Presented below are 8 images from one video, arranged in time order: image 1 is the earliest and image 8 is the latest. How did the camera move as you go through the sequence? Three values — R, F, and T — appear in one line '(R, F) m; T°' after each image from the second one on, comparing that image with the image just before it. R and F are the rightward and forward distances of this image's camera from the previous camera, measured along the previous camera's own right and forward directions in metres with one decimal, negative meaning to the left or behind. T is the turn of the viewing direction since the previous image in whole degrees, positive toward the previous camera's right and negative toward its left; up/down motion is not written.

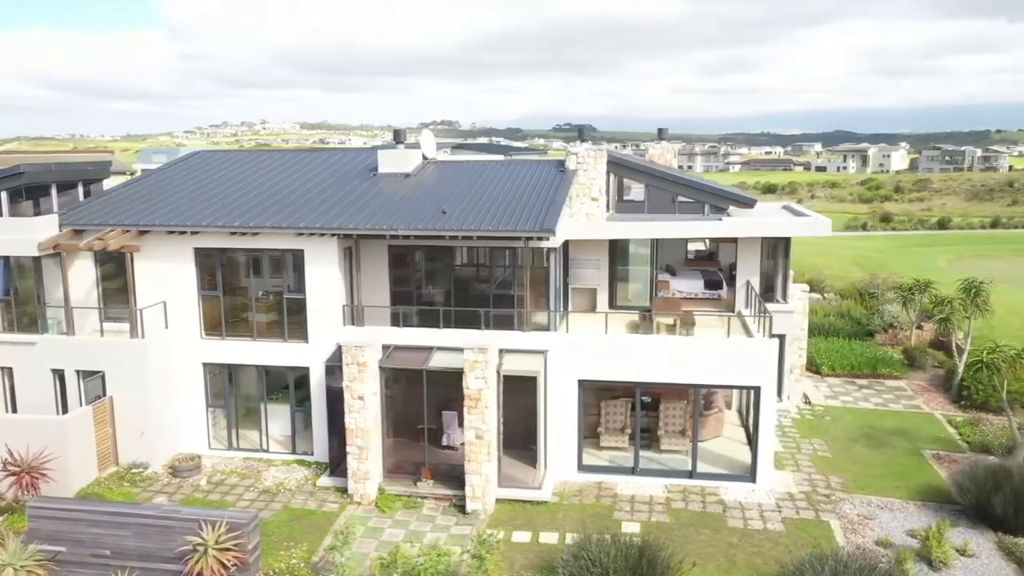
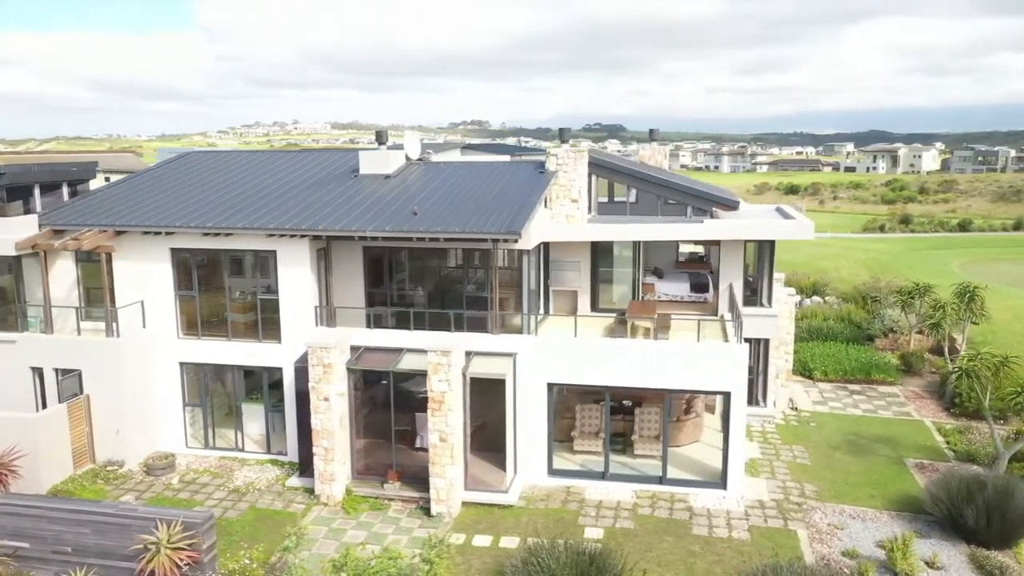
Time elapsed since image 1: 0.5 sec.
(+1.2, +0.1) m; -2°
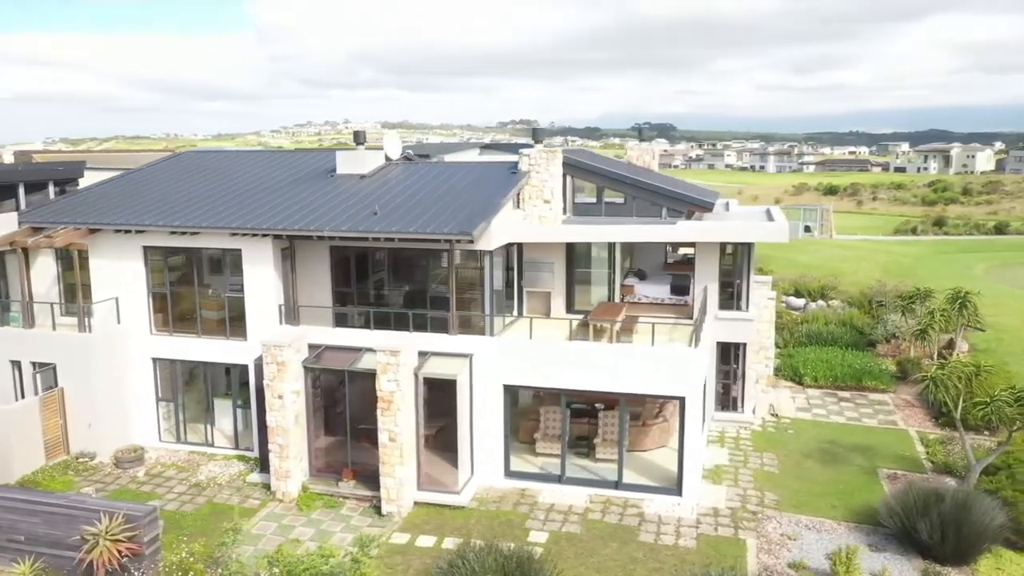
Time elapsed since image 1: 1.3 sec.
(+1.8, +0.1) m; -3°
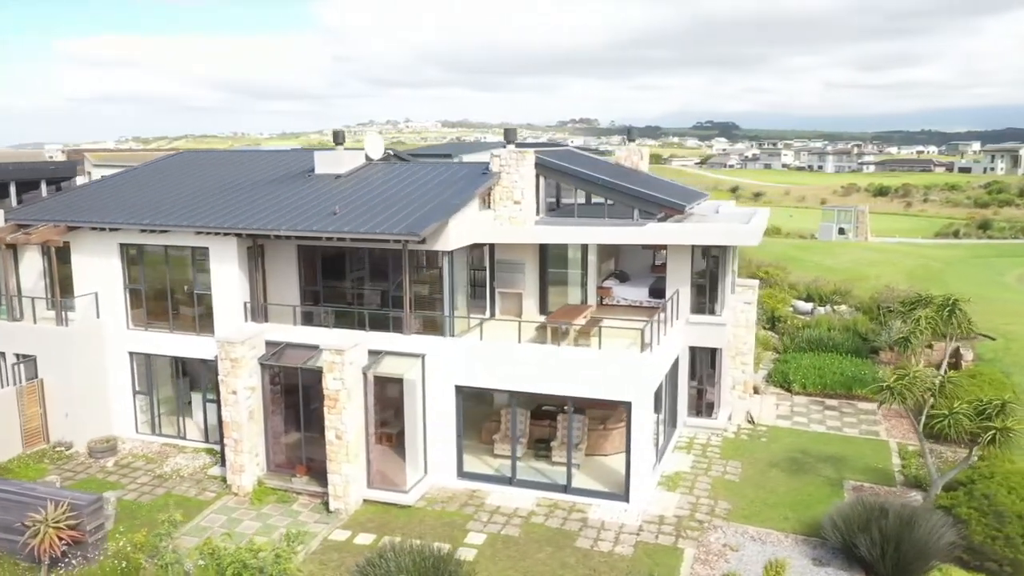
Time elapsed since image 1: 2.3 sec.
(+2.1, +0.1) m; -4°
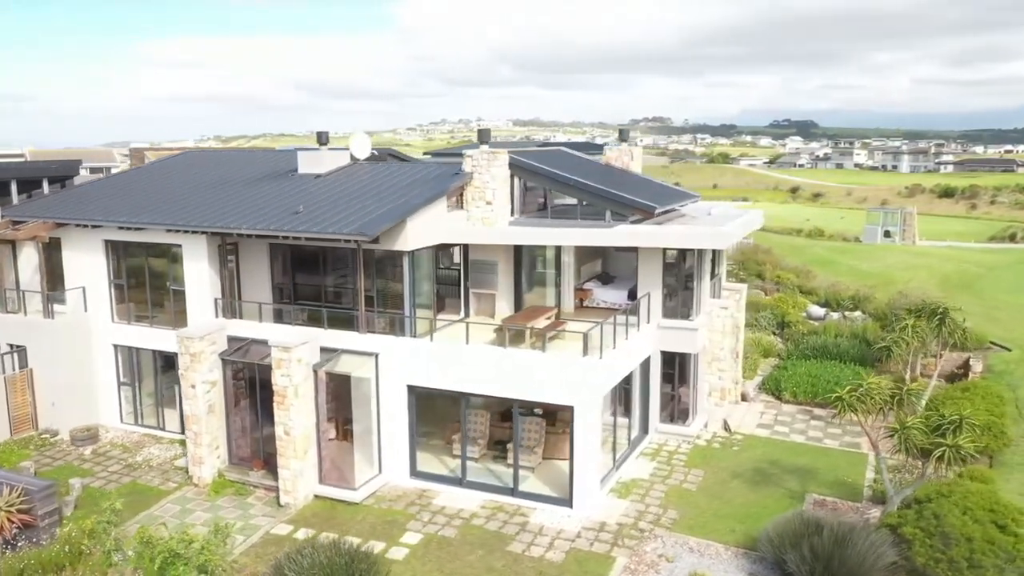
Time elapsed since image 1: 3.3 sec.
(+2.3, +0.2) m; -5°
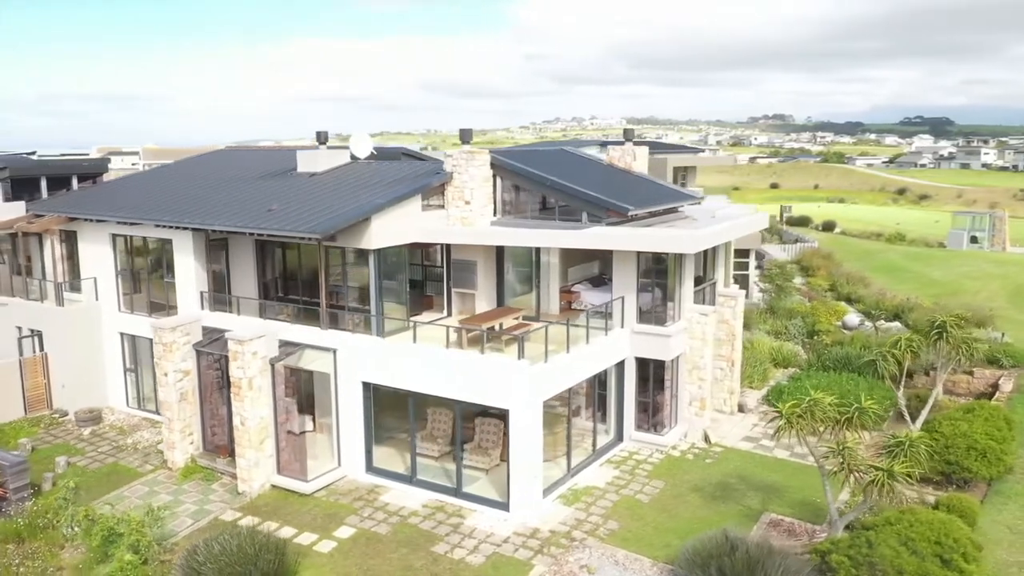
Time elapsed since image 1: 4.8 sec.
(+3.1, +0.3) m; -8°
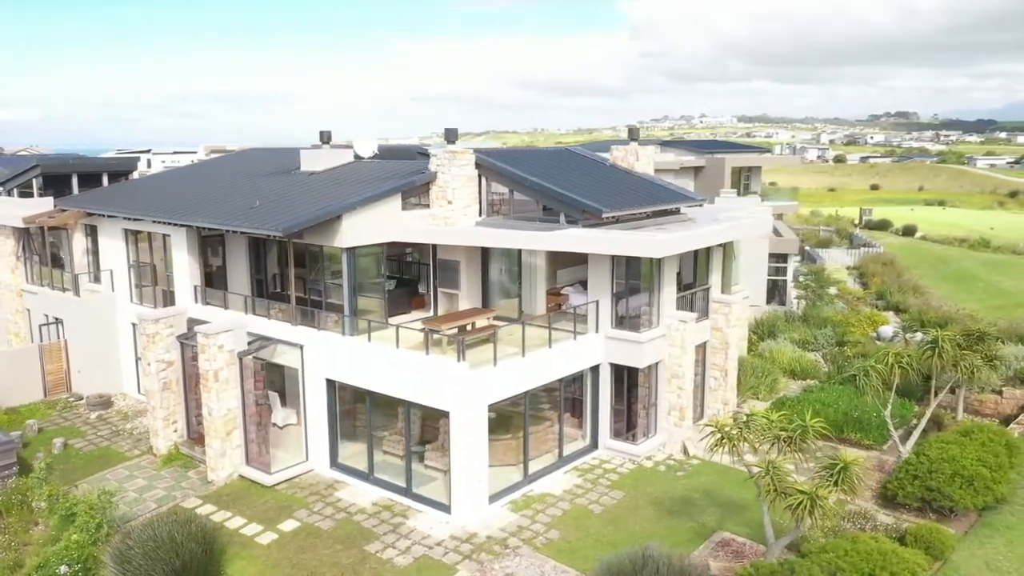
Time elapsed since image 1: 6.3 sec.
(+2.8, +0.4) m; -7°
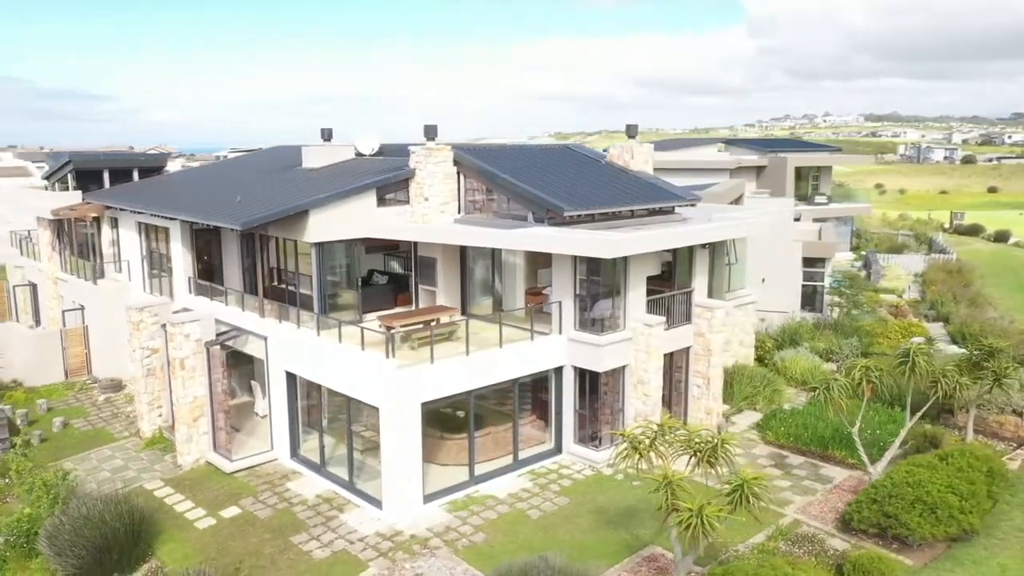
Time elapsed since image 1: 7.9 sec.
(+3.1, +0.5) m; -8°
